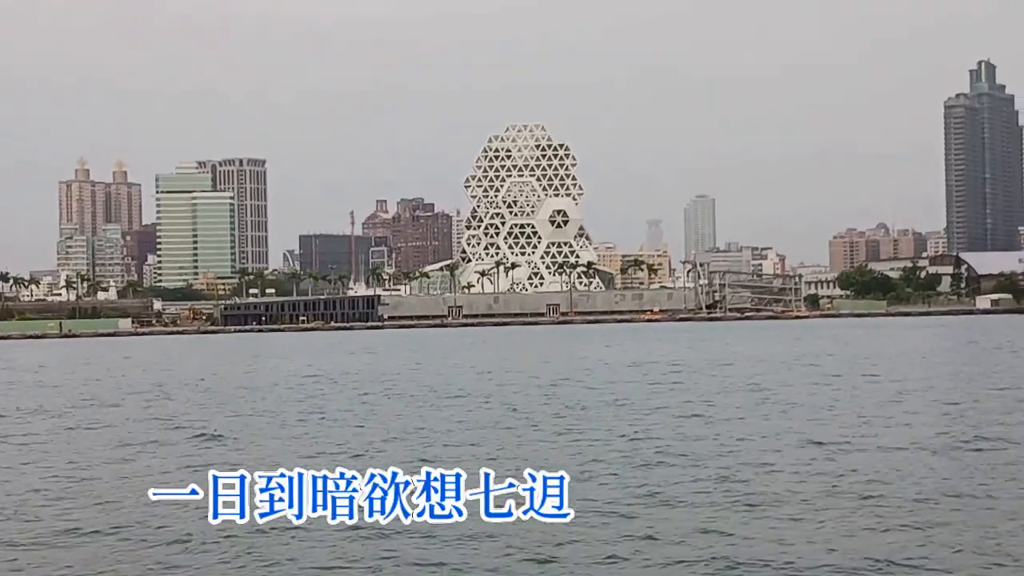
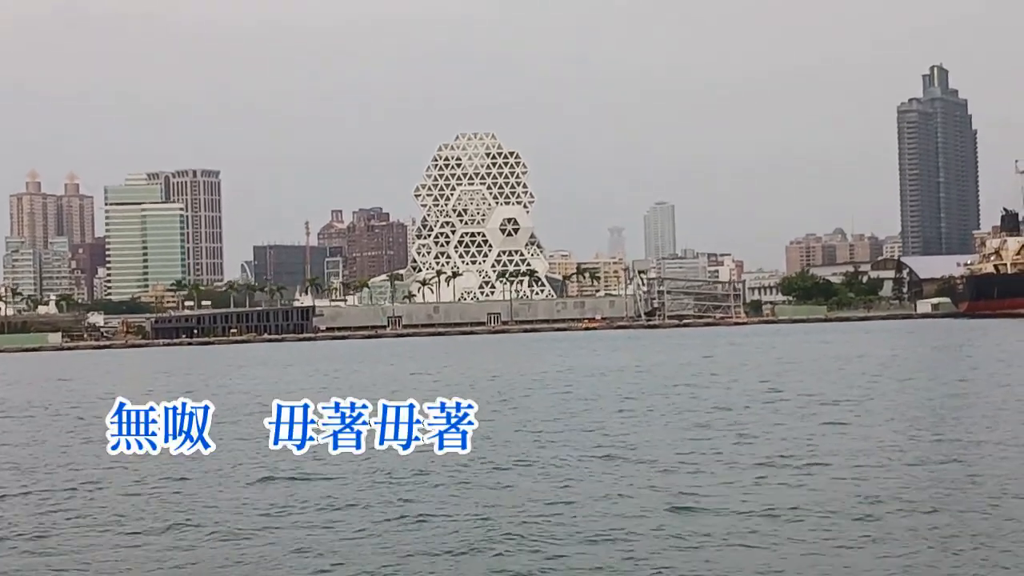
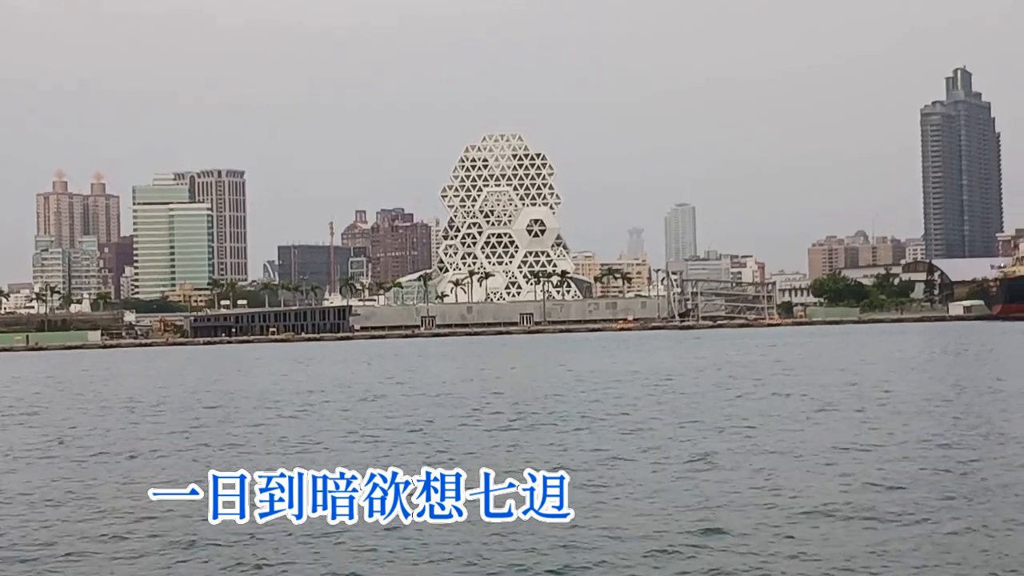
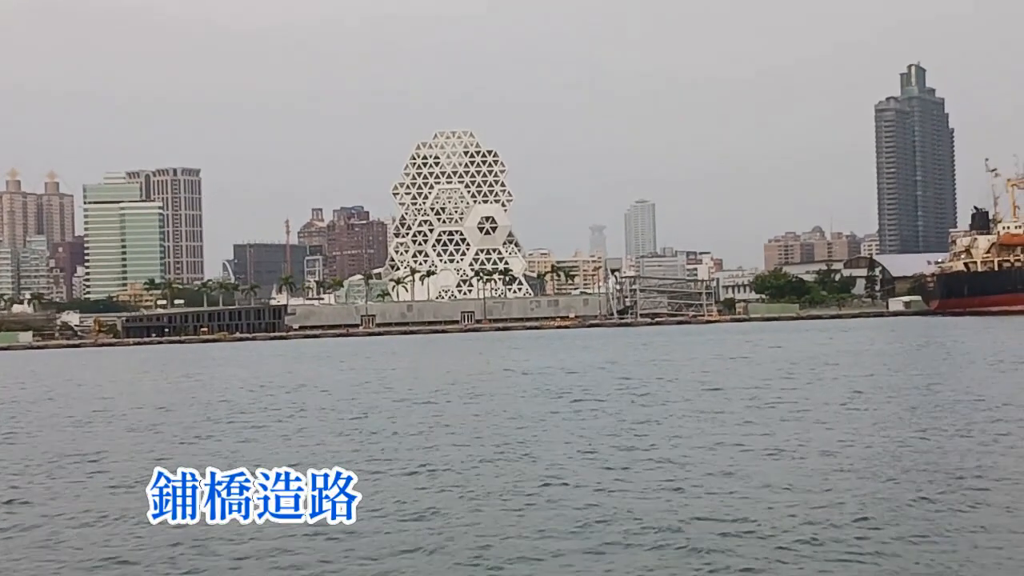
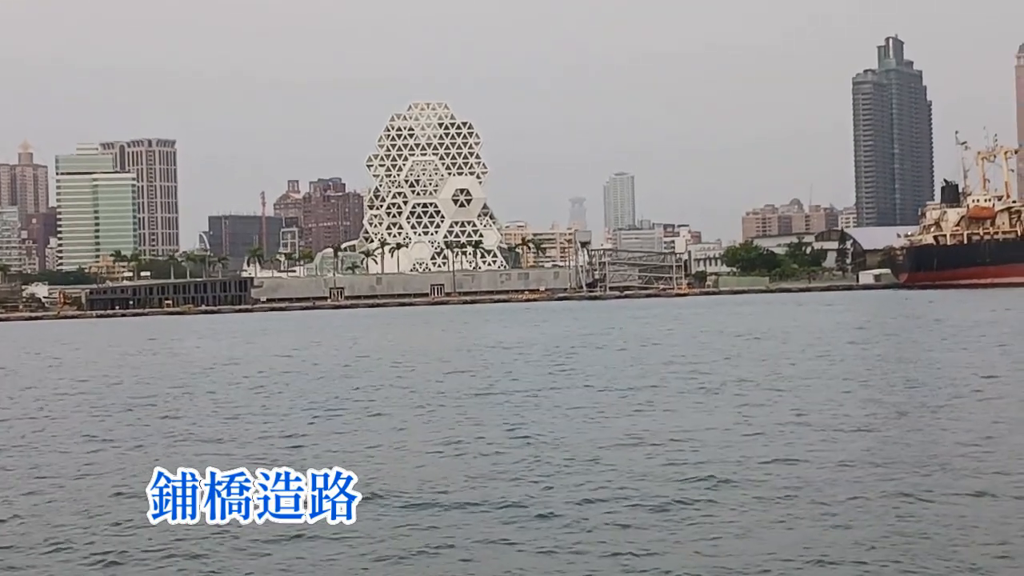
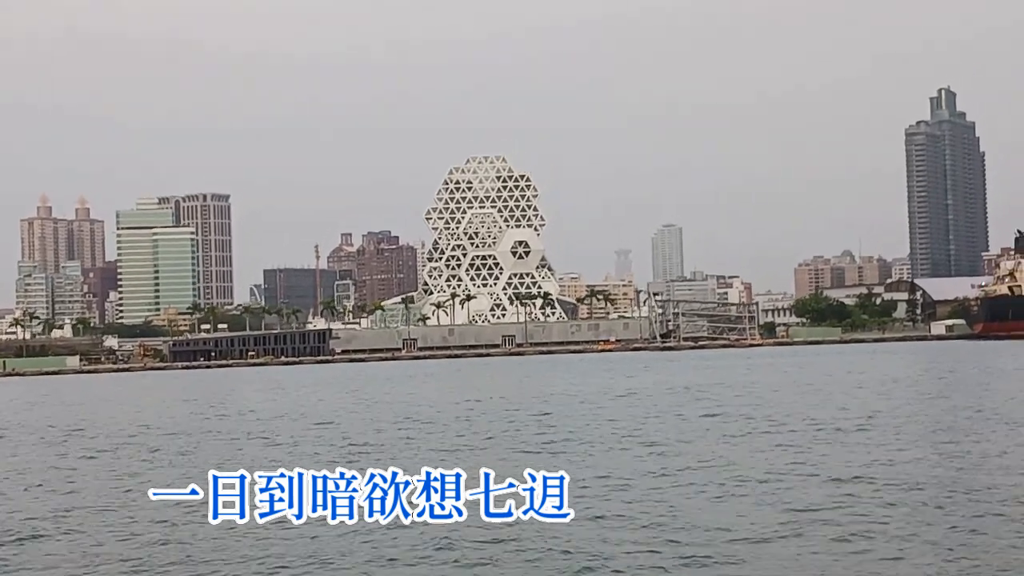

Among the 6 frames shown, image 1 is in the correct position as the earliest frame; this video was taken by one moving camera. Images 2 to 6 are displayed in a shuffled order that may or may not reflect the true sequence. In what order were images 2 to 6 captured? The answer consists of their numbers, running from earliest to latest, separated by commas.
3, 6, 2, 4, 5
